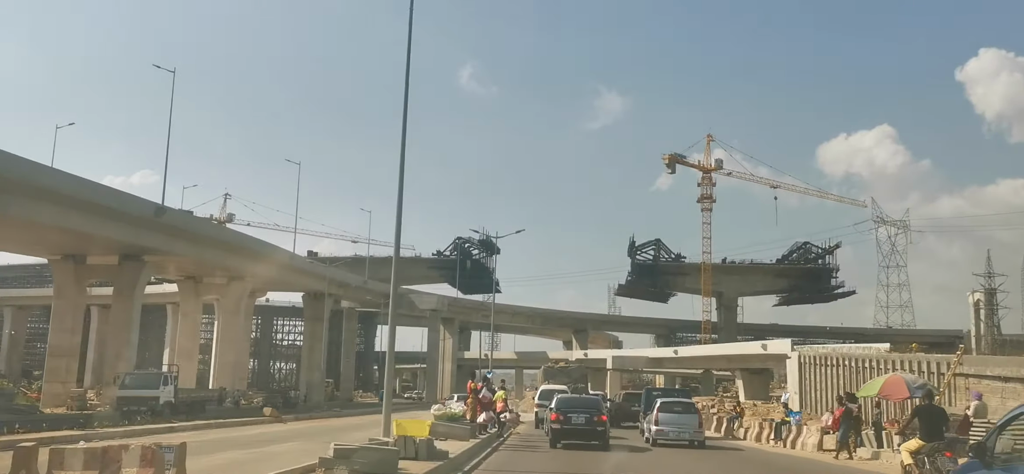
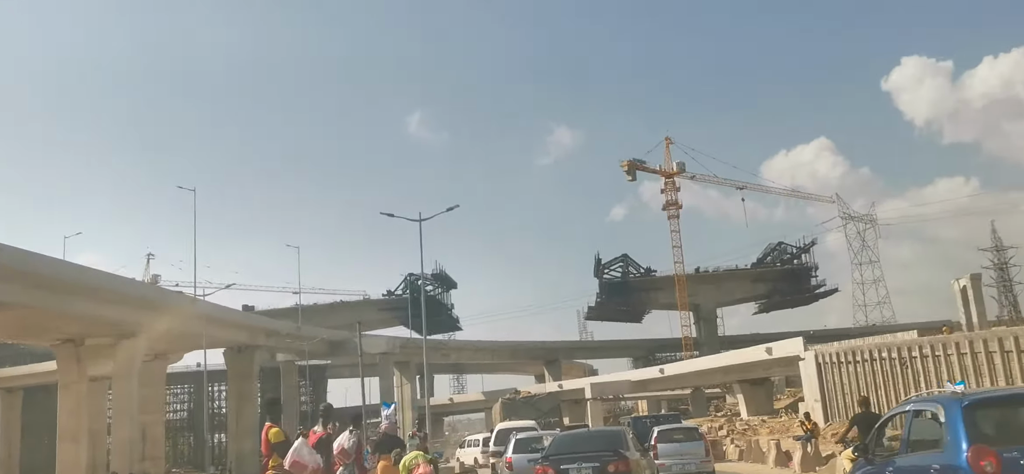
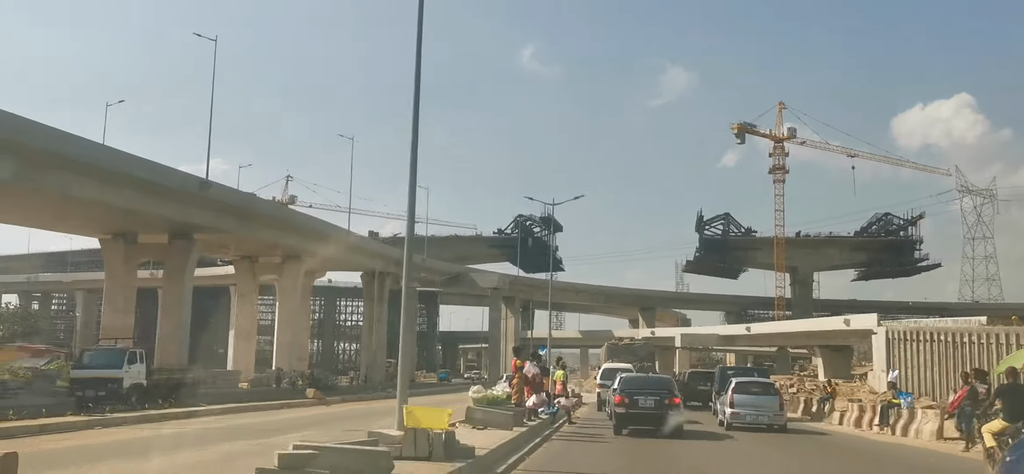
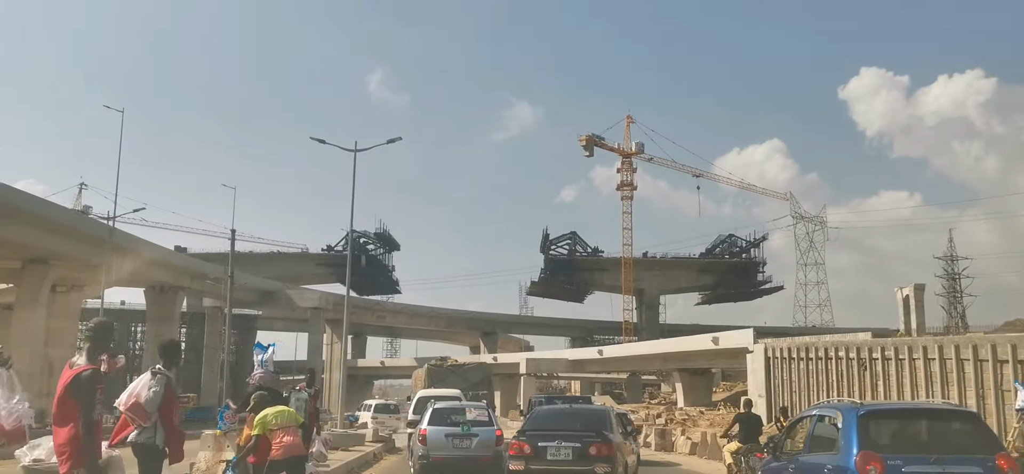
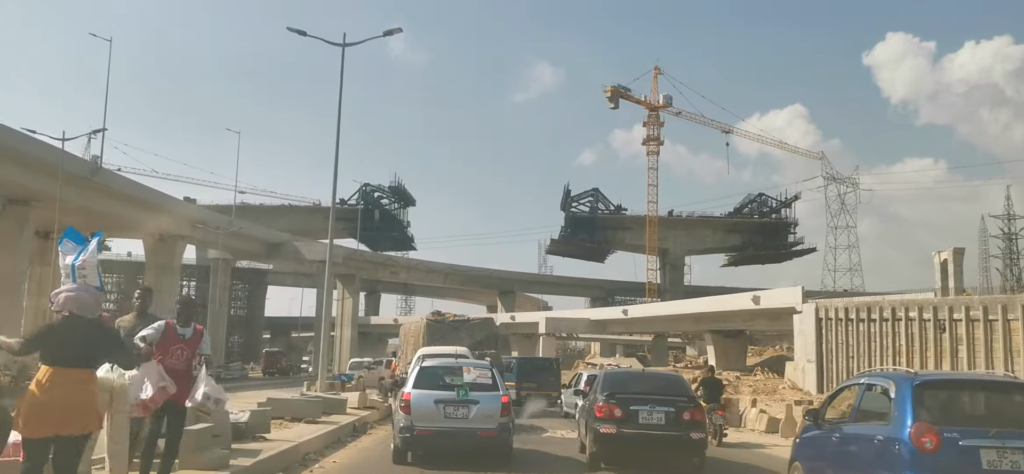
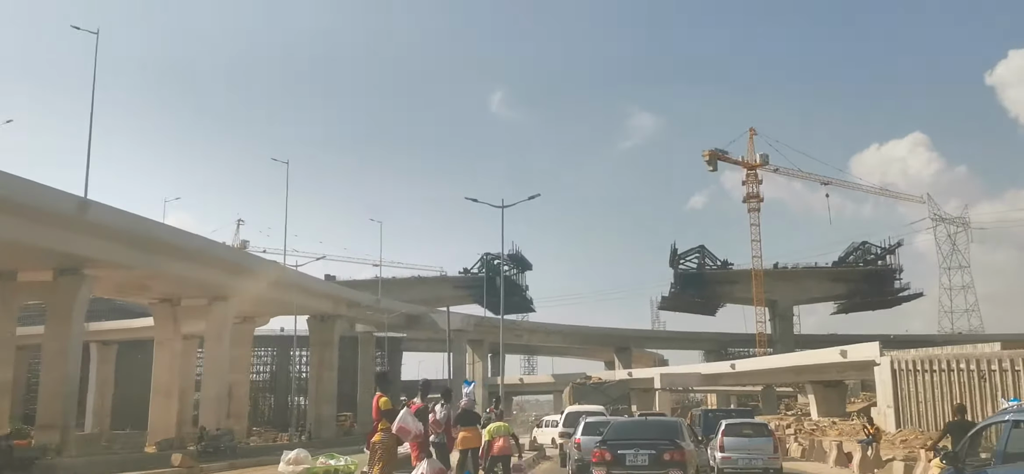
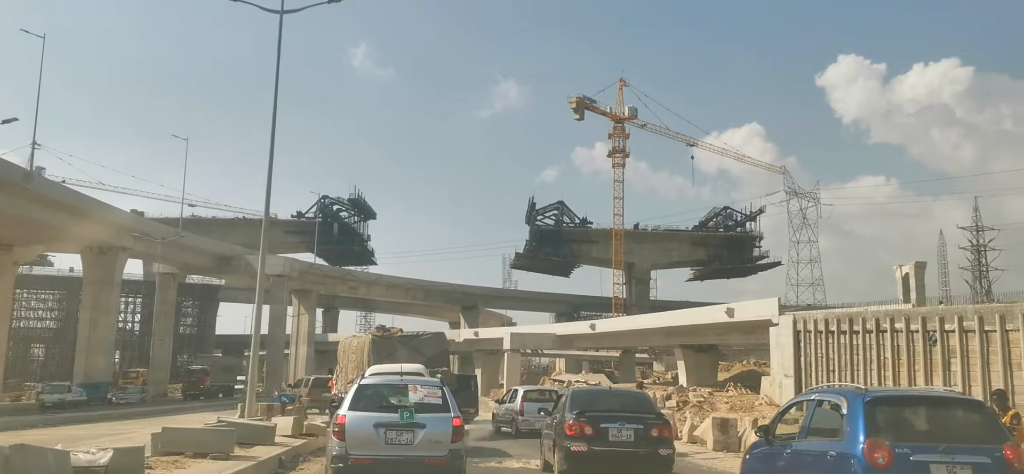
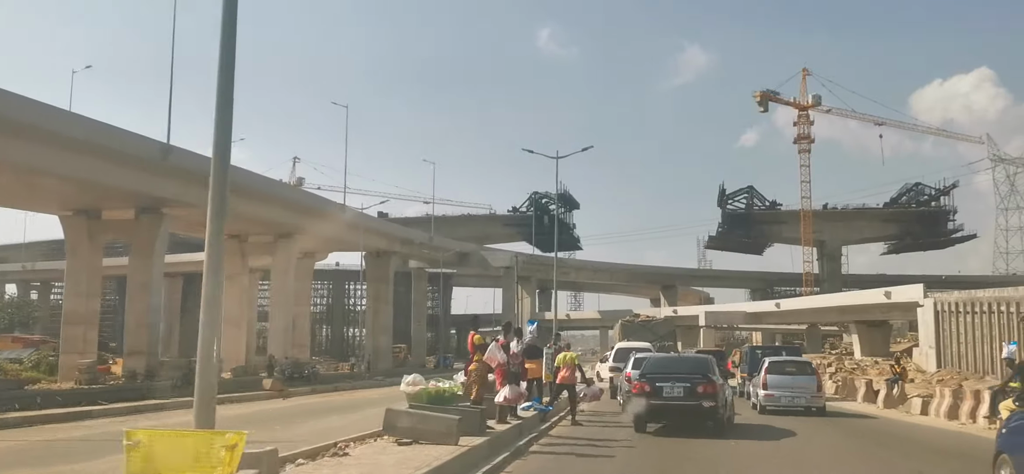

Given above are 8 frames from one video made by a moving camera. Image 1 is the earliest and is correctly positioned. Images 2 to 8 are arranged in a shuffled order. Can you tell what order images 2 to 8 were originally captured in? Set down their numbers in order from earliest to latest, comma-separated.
3, 8, 6, 2, 4, 5, 7
